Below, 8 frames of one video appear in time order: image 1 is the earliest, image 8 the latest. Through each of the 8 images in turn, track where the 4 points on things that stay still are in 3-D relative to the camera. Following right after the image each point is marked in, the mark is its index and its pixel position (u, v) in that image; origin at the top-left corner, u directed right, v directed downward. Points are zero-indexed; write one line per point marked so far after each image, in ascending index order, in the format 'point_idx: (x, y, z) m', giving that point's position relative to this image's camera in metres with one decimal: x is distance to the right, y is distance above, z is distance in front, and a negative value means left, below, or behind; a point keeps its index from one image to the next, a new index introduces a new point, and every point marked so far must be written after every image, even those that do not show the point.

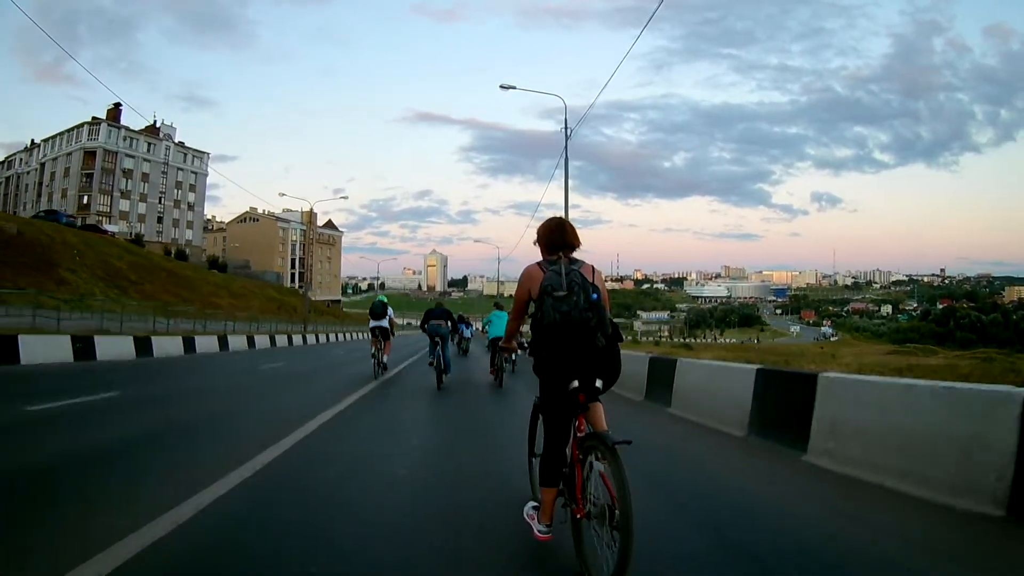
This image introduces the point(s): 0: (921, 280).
0: (+11.9, -0.7, +20.6) m
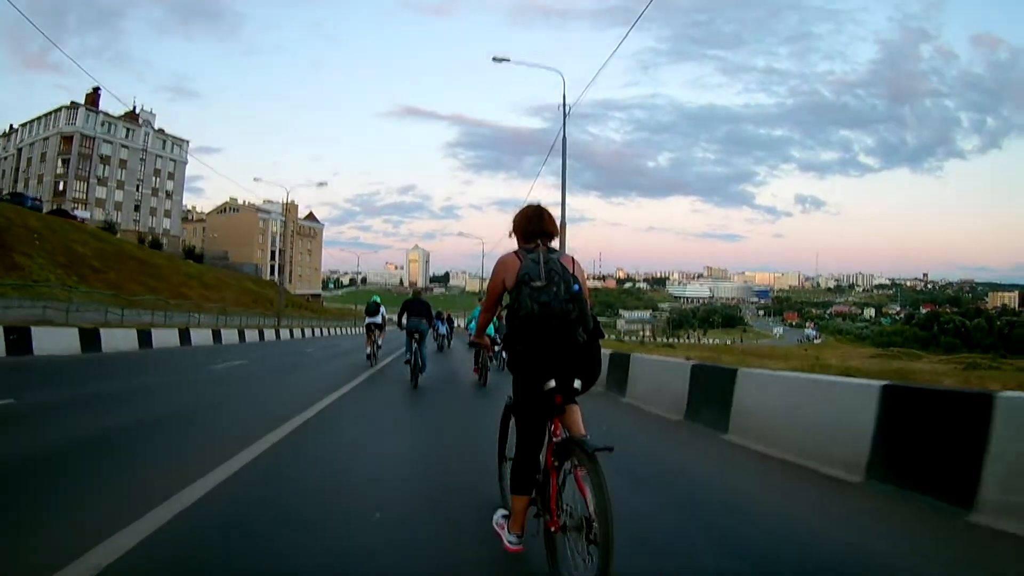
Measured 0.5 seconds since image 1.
0: (+11.4, -0.9, +20.6) m
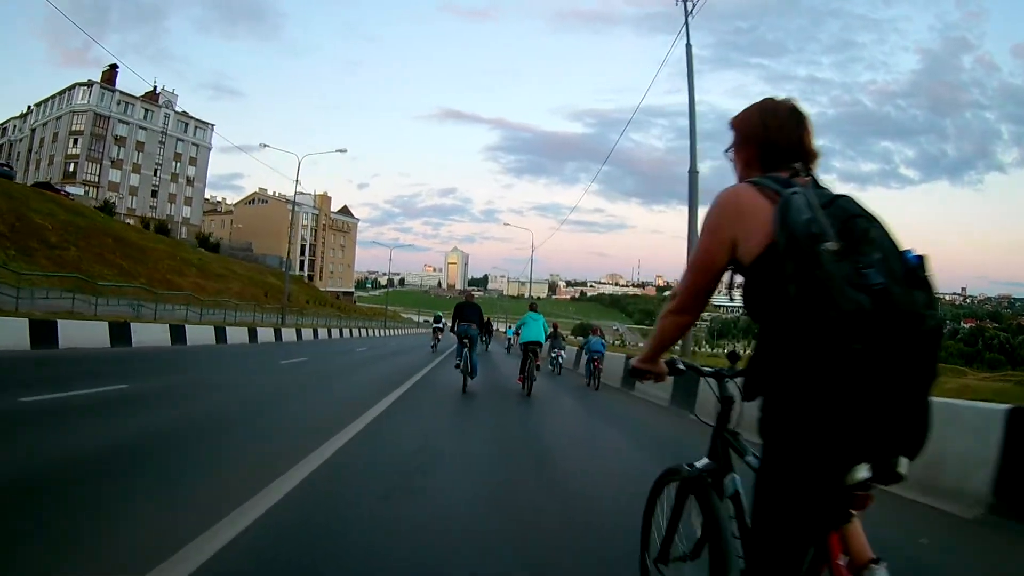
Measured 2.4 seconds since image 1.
0: (+12.3, -1.3, +19.7) m
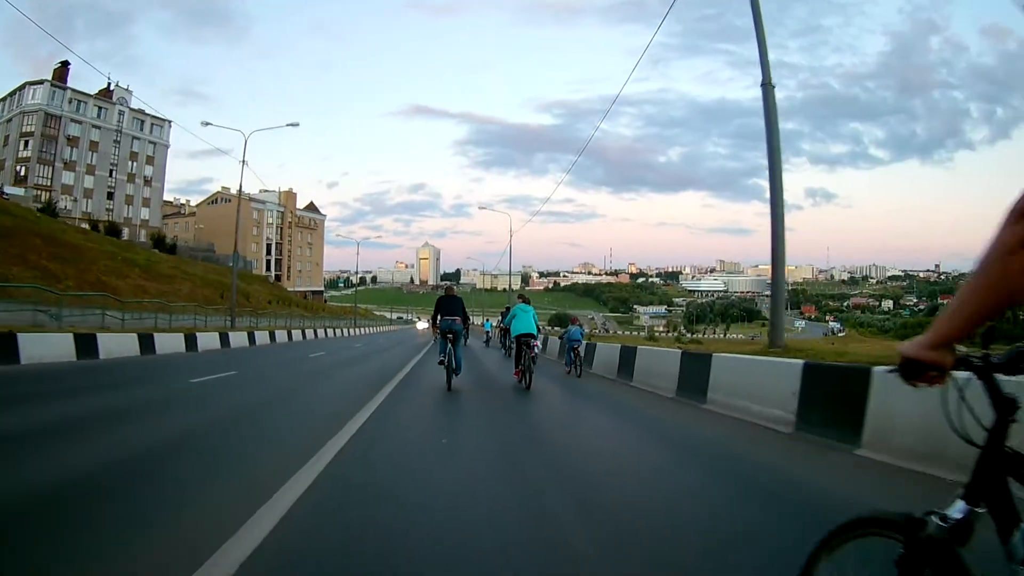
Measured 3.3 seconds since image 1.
0: (+11.7, -0.6, +19.7) m
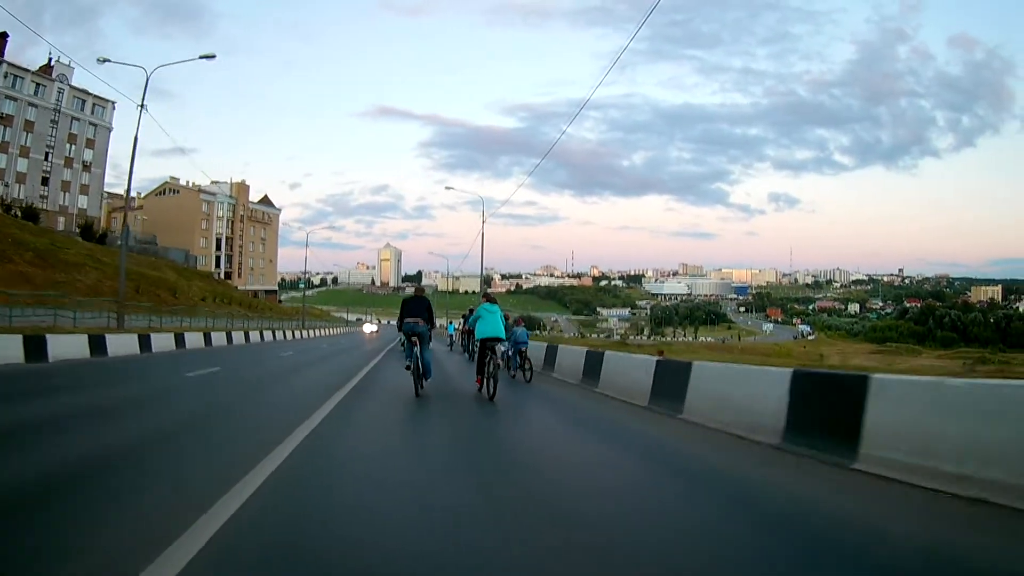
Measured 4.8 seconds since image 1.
0: (+10.8, -0.7, +19.5) m
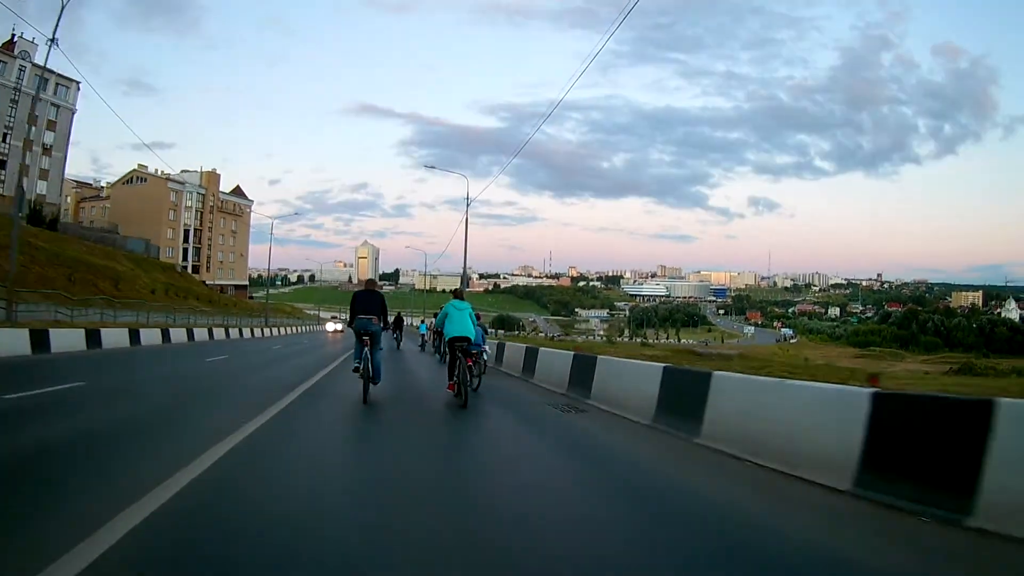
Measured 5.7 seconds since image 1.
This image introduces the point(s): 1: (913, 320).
0: (+10.3, -0.8, +19.4) m
1: (+10.5, -0.8, +18.5) m
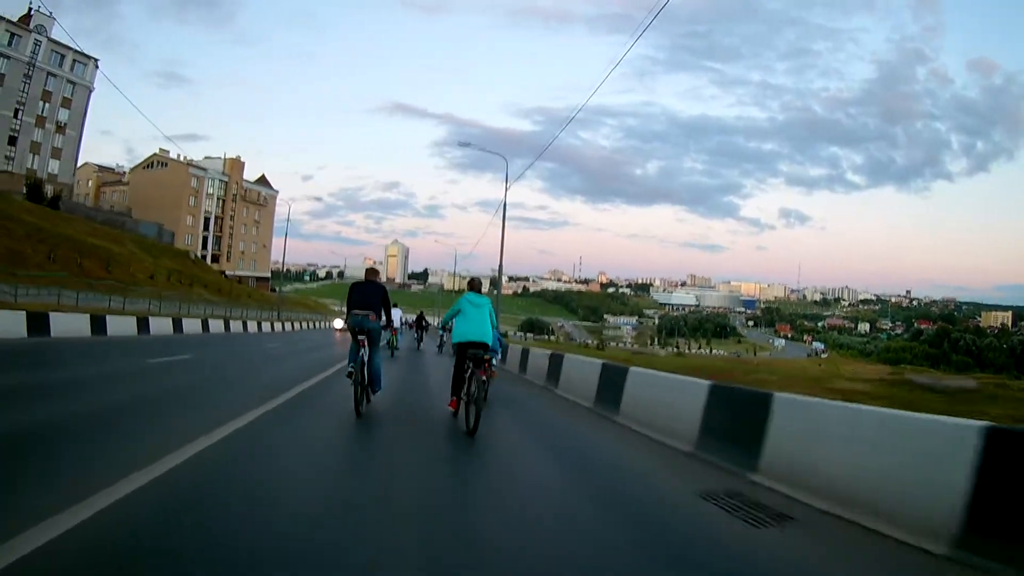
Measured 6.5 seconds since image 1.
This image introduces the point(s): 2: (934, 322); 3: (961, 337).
0: (+10.9, -1.2, +18.7) m
1: (+11.1, -1.3, +17.8) m
2: (+11.9, -0.9, +19.9) m
3: (+10.3, -0.2, +16.4) m
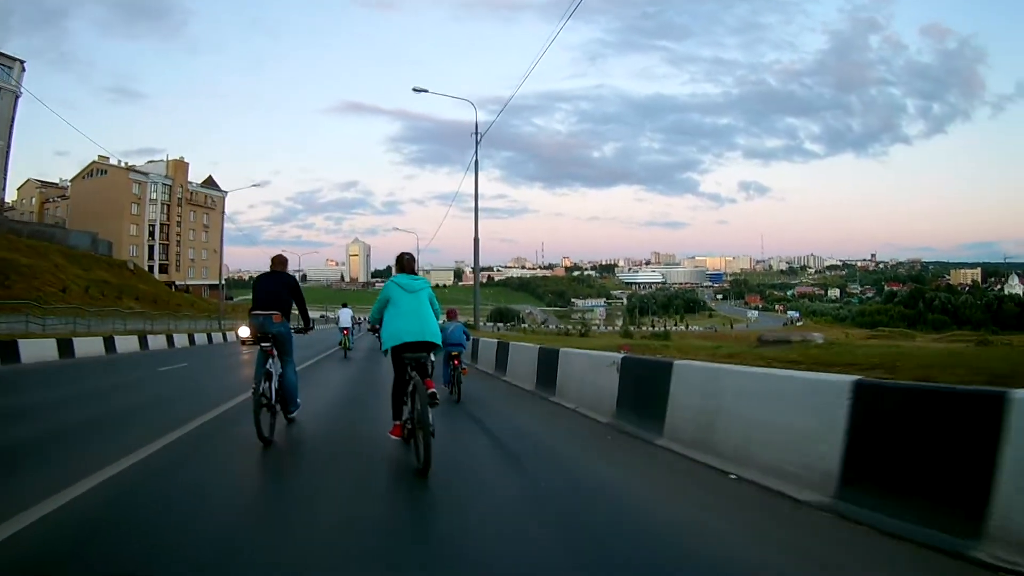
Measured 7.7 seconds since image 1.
0: (+10.2, -0.2, +18.7) m
1: (+10.4, -0.2, +17.8) m
2: (+11.1, +0.2, +19.9) m
3: (+9.6, +0.8, +16.3) m
